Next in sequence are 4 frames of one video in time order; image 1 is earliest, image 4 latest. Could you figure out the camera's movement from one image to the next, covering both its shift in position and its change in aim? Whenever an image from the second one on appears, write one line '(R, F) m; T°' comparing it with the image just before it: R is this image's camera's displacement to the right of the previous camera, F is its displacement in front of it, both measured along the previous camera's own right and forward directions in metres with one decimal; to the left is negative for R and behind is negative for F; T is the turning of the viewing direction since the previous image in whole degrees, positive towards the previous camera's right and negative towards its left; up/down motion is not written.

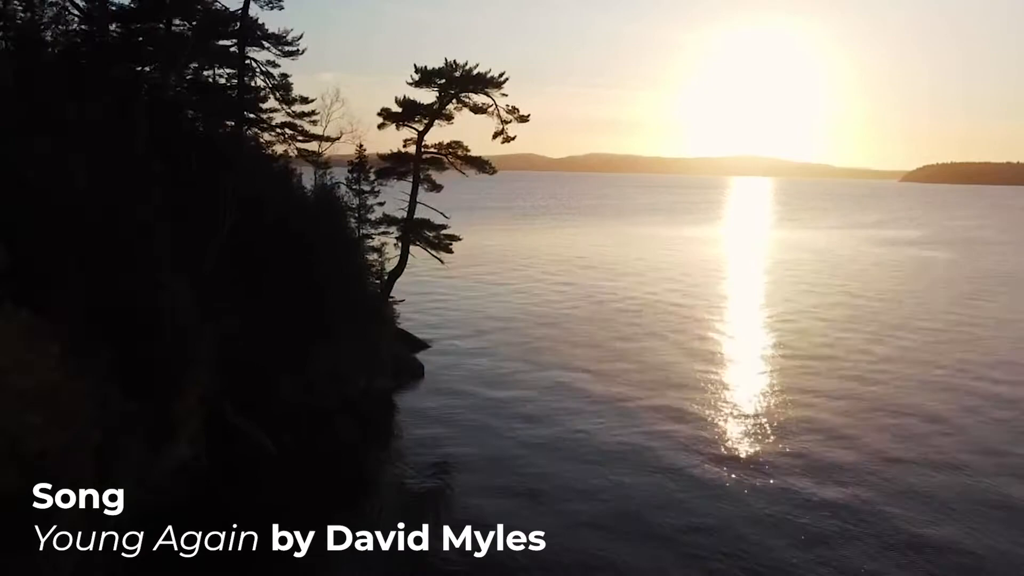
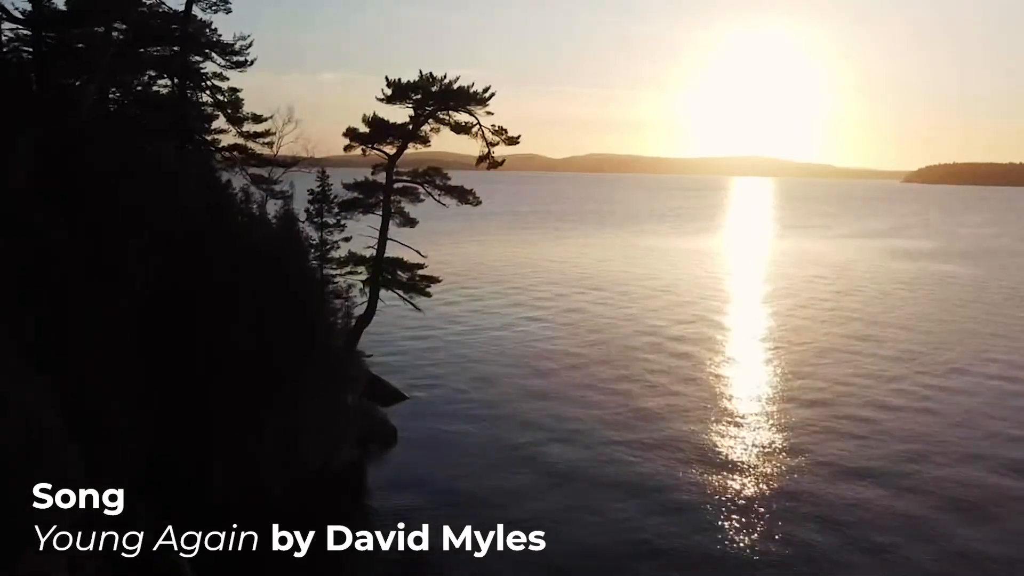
(+0.3, +2.9) m; 0°
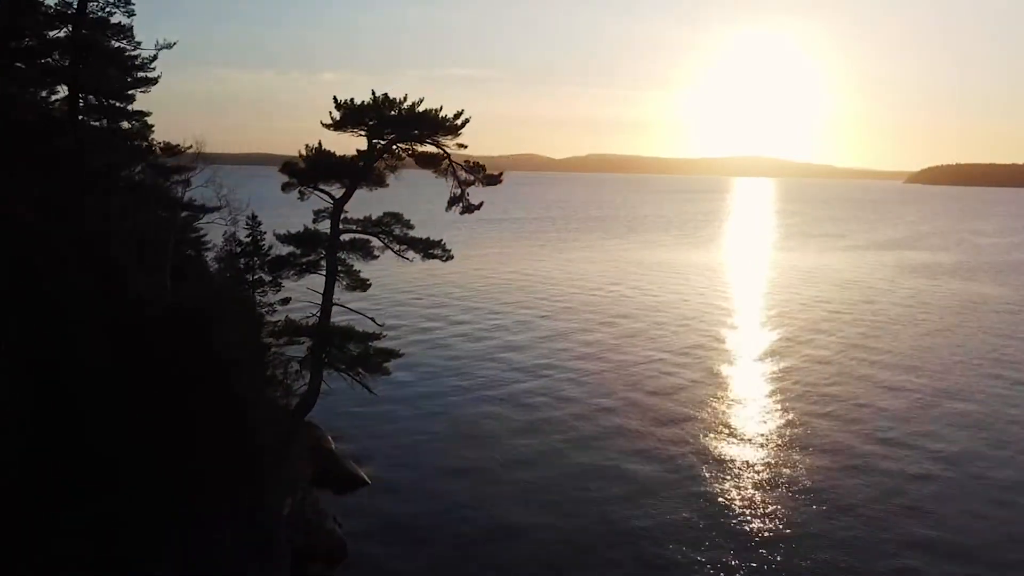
(+0.4, +3.6) m; 0°
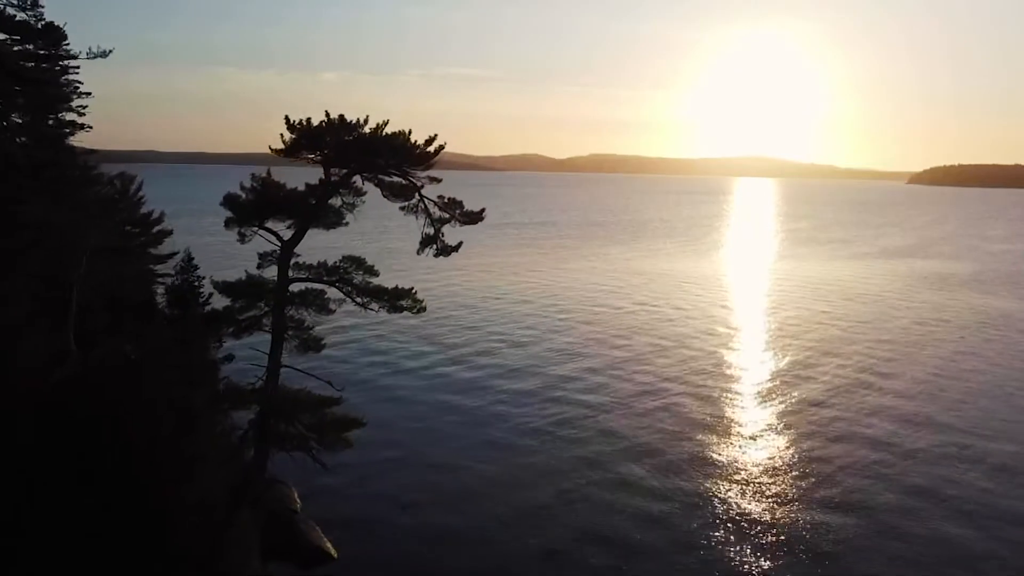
(+0.3, +2.2) m; 0°
